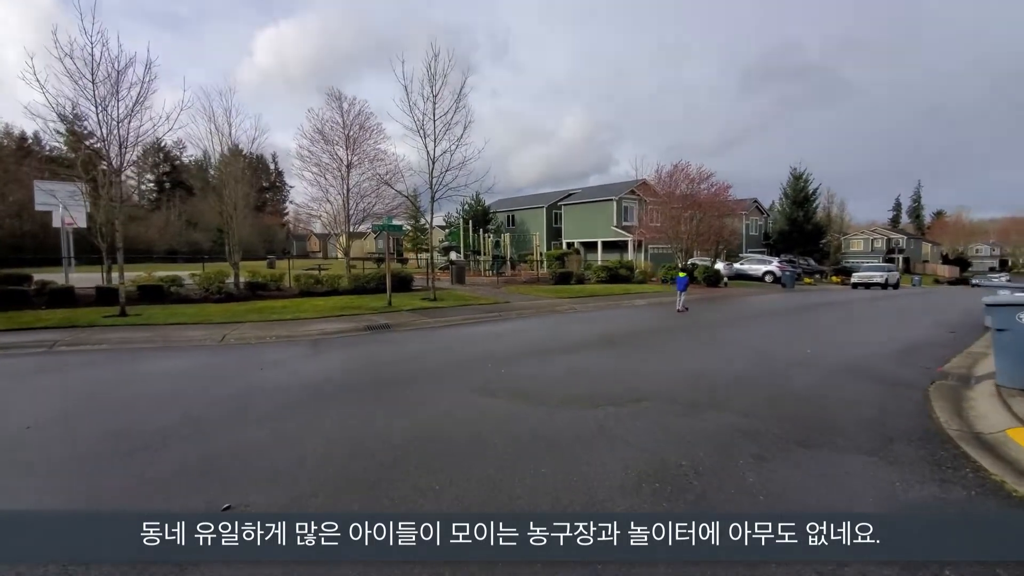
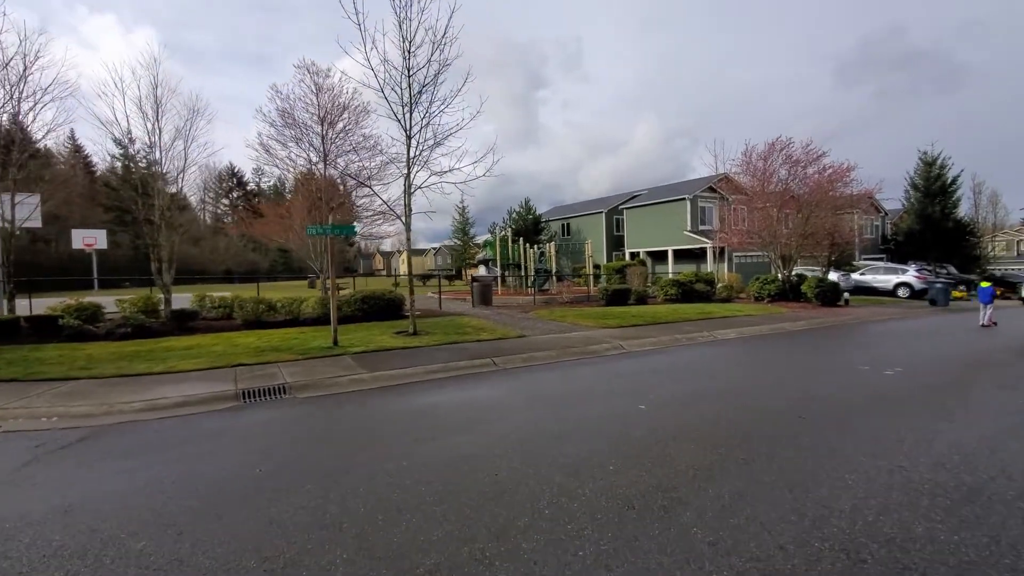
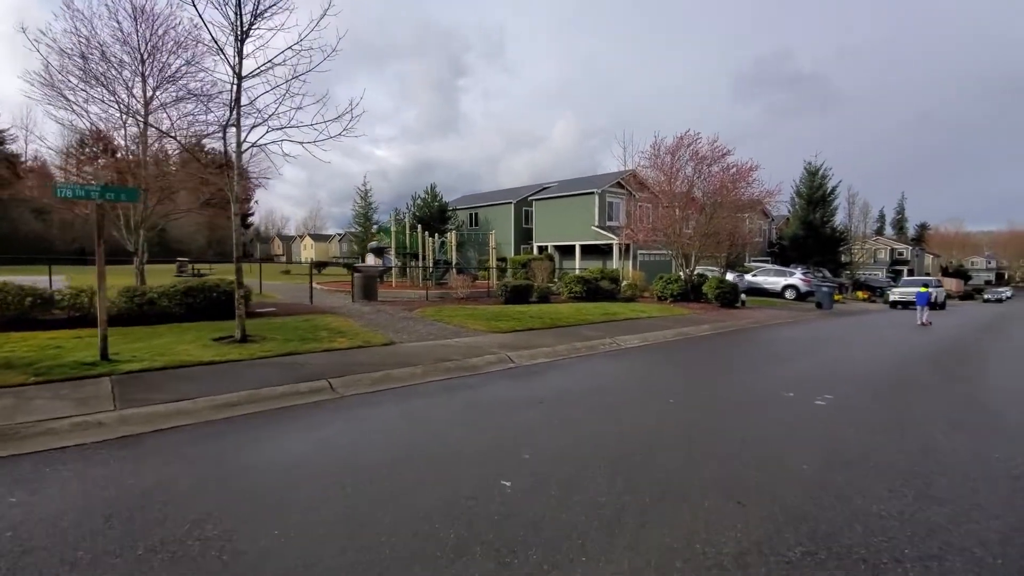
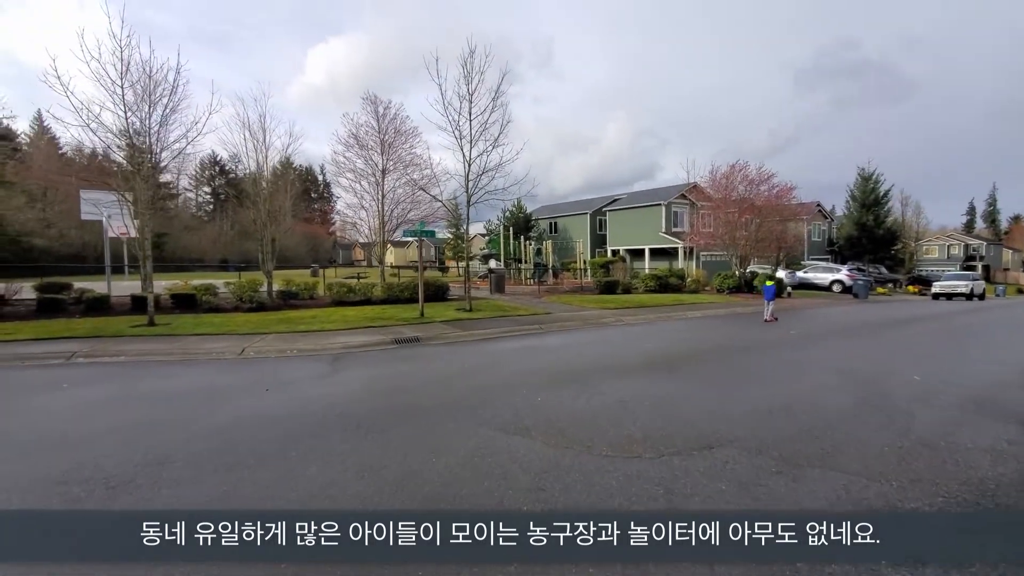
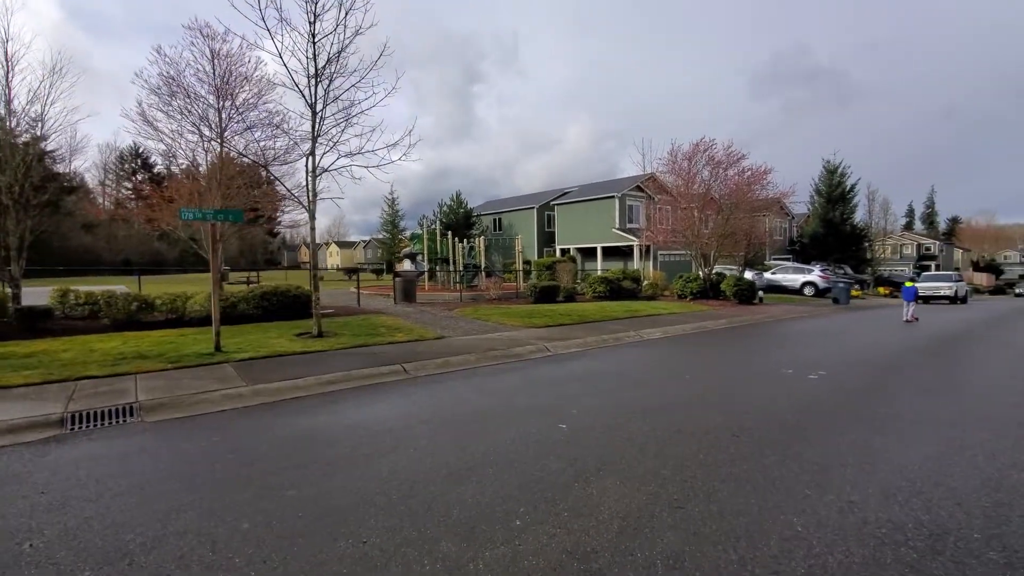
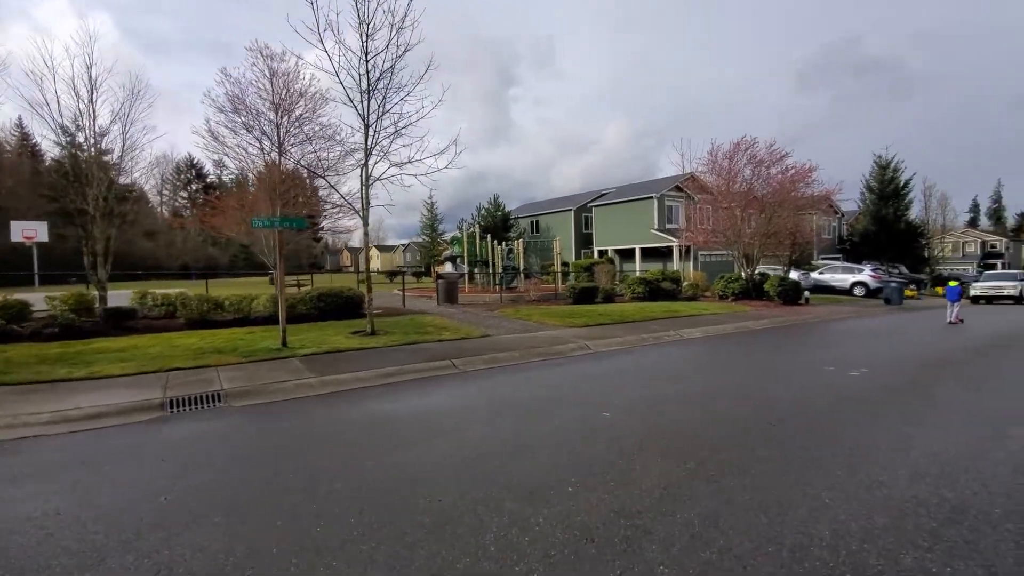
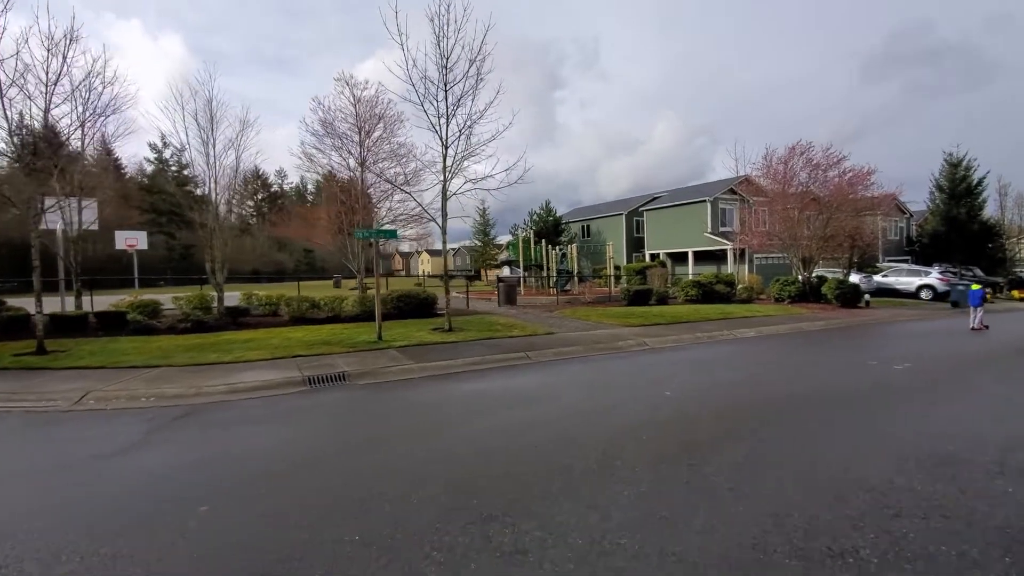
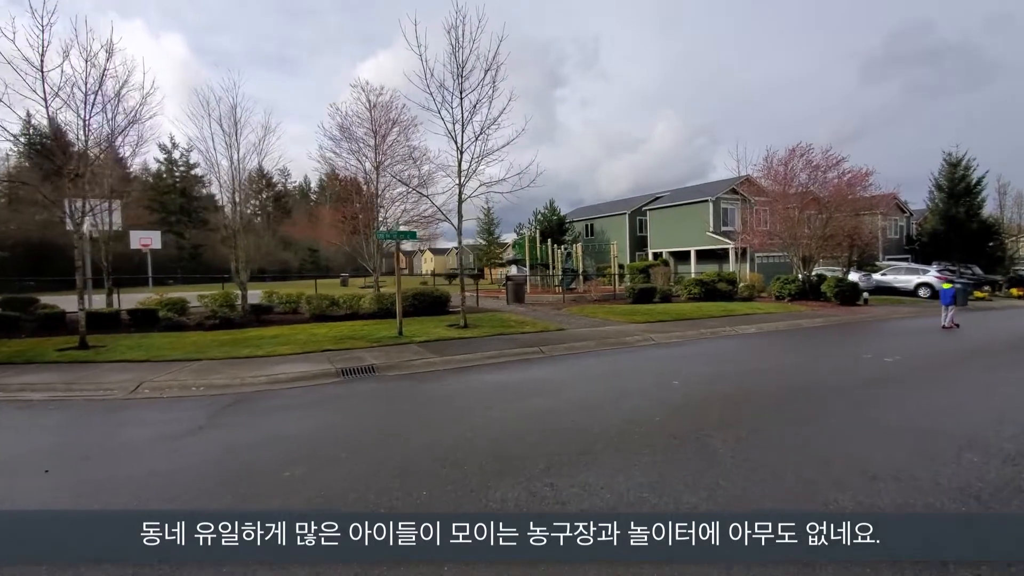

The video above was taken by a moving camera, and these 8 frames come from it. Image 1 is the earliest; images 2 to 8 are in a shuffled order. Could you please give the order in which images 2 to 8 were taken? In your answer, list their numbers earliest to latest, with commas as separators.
4, 8, 7, 2, 6, 5, 3
